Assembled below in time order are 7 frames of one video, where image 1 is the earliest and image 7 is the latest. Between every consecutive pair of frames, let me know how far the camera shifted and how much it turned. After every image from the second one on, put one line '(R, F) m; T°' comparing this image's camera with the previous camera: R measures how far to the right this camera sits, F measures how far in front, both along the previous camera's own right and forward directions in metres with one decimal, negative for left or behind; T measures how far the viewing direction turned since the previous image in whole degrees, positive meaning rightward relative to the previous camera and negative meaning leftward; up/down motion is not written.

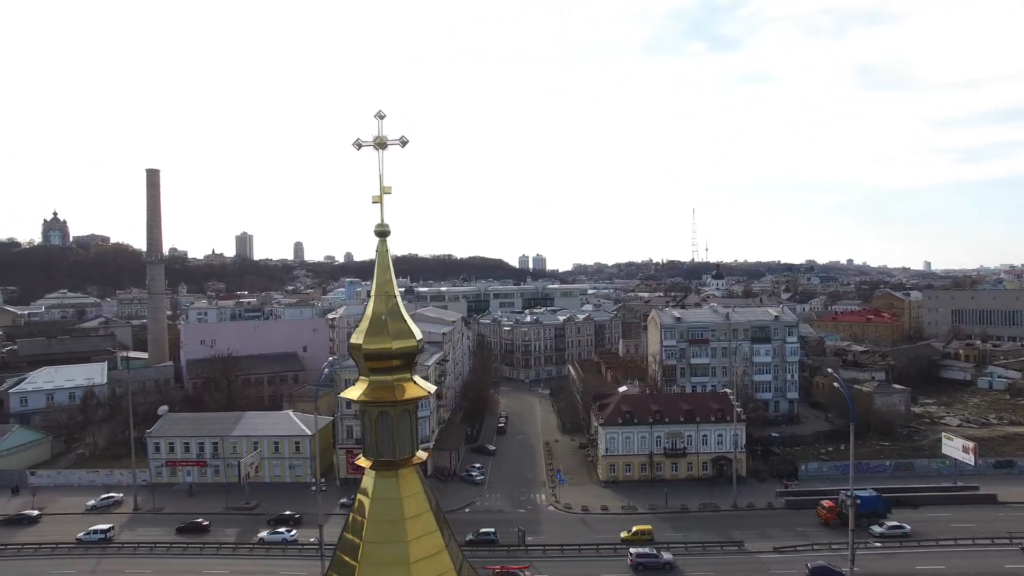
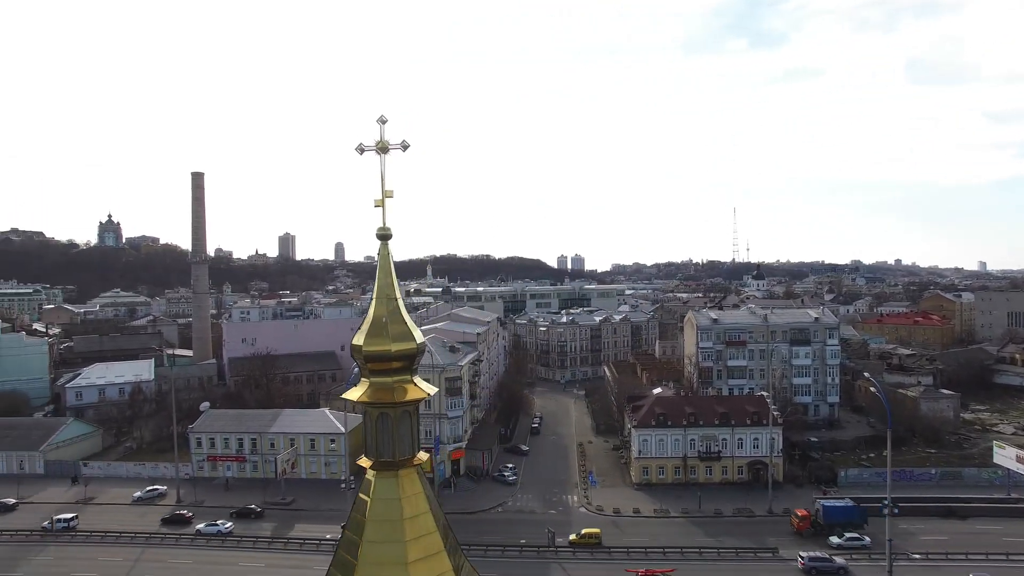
(+0.3, 0.0) m; -3°
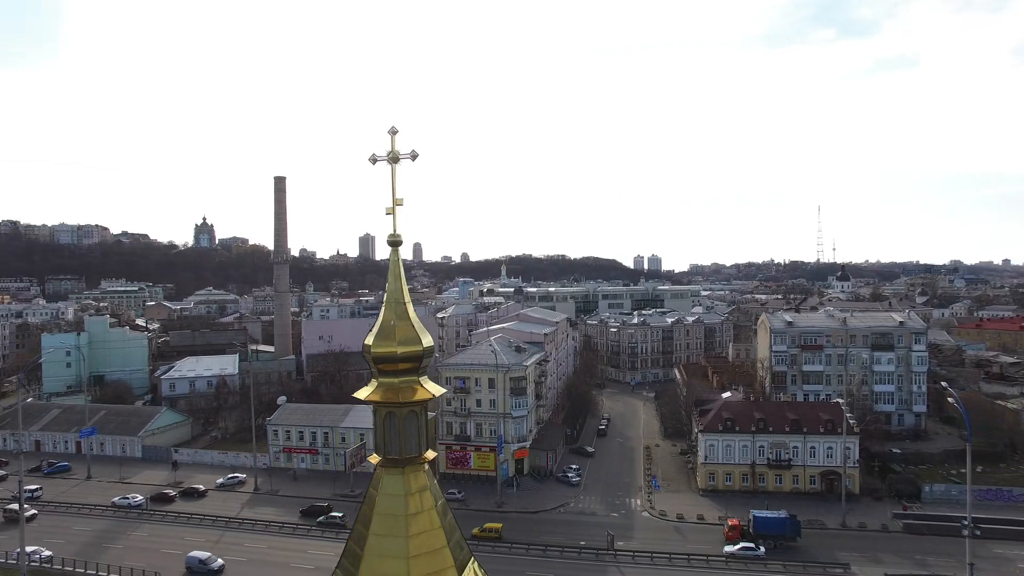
(+0.5, -0.1) m; -7°
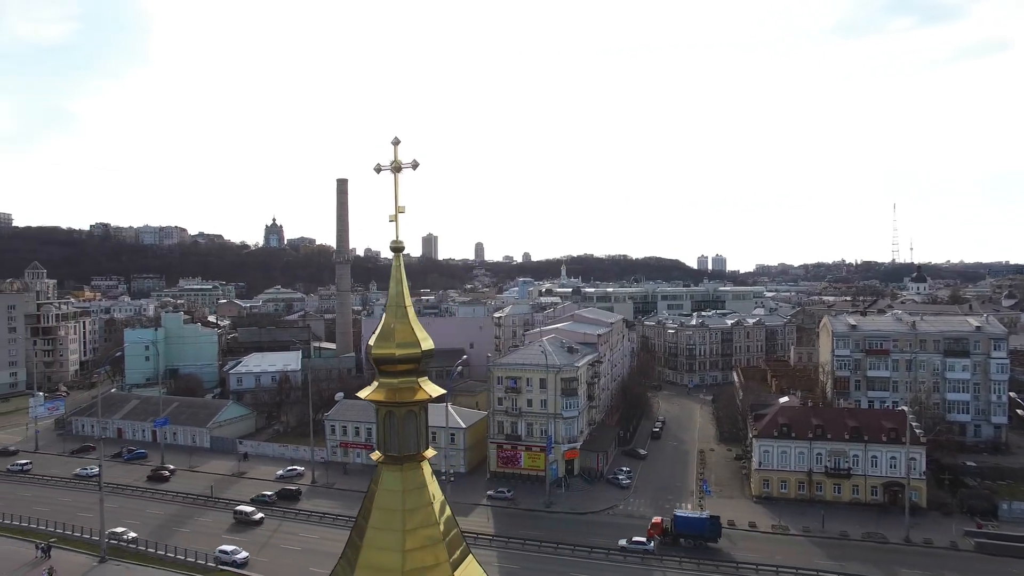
(+0.5, -0.1) m; -5°
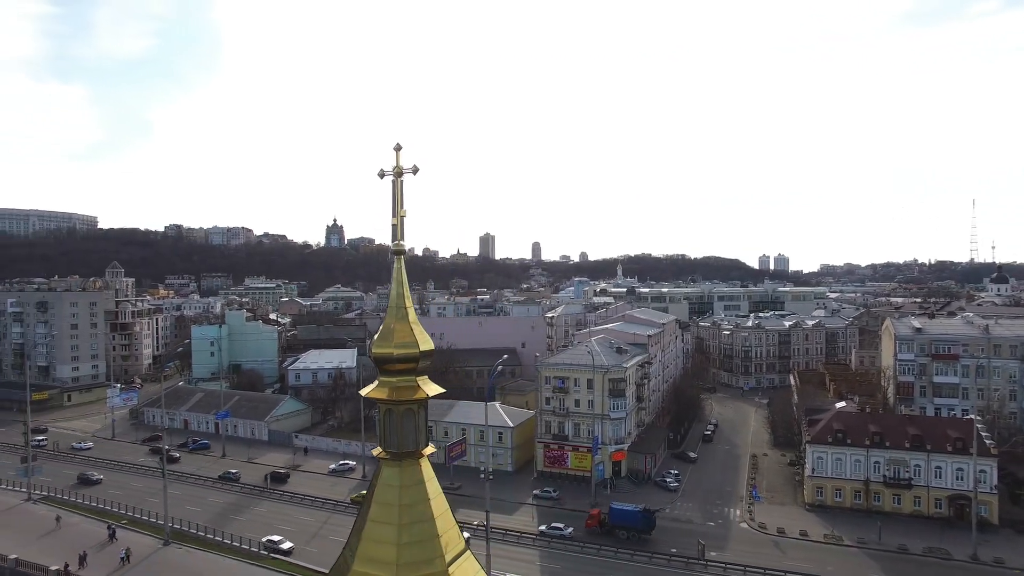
(+0.5, -0.1) m; -5°
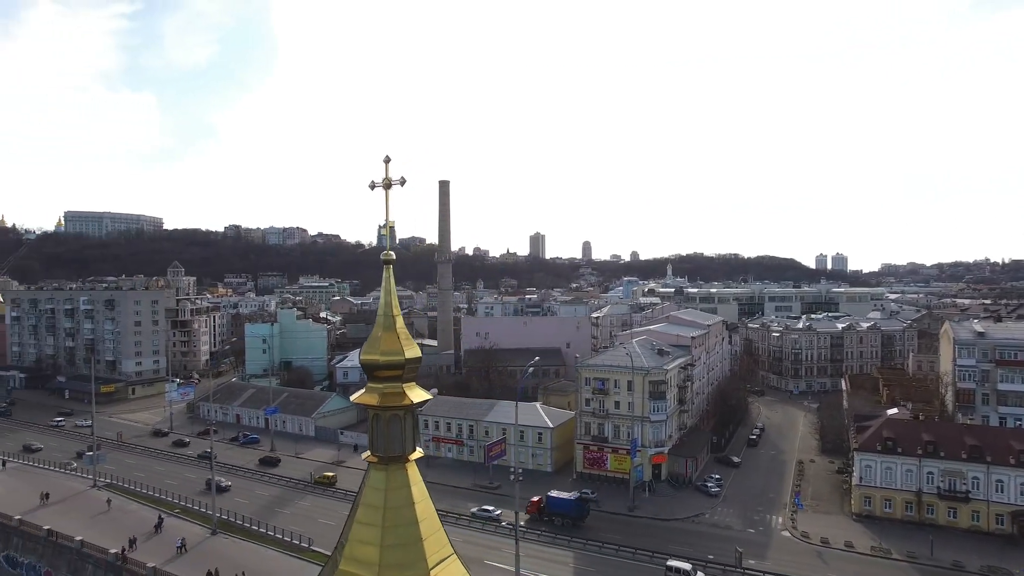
(+0.5, 0.0) m; -4°
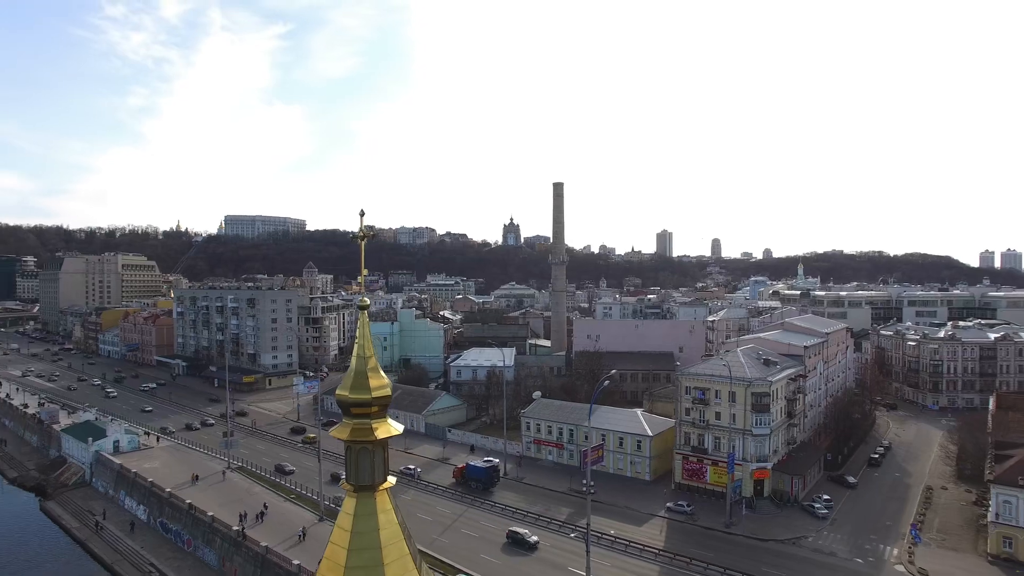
(+1.4, -0.1) m; -11°
